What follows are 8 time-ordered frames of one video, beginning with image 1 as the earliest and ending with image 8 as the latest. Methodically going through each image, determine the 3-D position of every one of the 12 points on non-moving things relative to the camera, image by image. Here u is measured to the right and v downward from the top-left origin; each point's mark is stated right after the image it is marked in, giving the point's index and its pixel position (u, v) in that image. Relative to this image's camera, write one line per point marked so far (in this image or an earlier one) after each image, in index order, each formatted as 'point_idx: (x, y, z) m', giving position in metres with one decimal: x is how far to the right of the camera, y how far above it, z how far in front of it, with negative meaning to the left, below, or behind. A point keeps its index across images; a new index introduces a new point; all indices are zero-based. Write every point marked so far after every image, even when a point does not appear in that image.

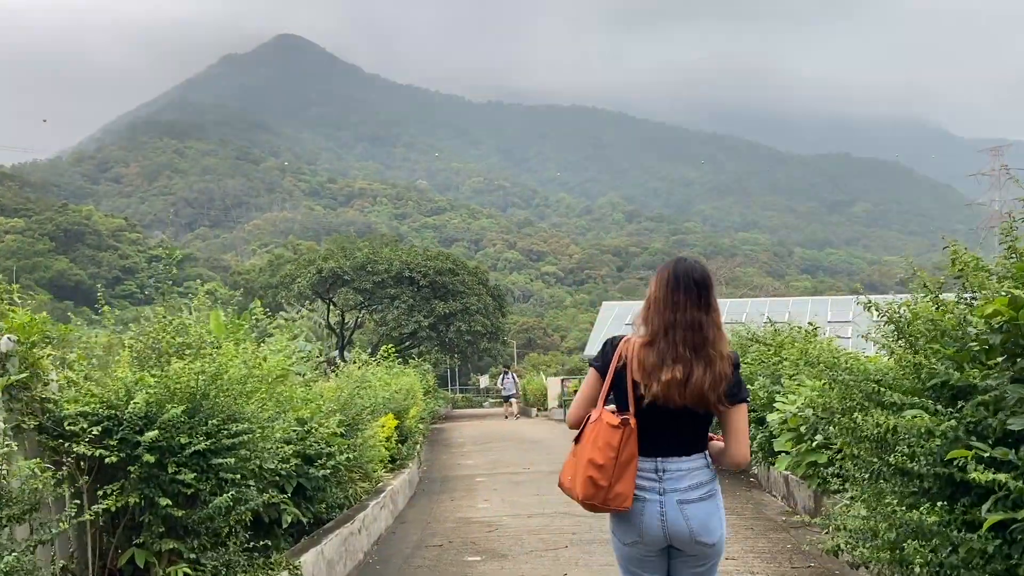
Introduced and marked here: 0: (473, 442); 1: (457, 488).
0: (-0.6, -2.5, +14.3) m
1: (-0.6, -1.9, +8.3) m
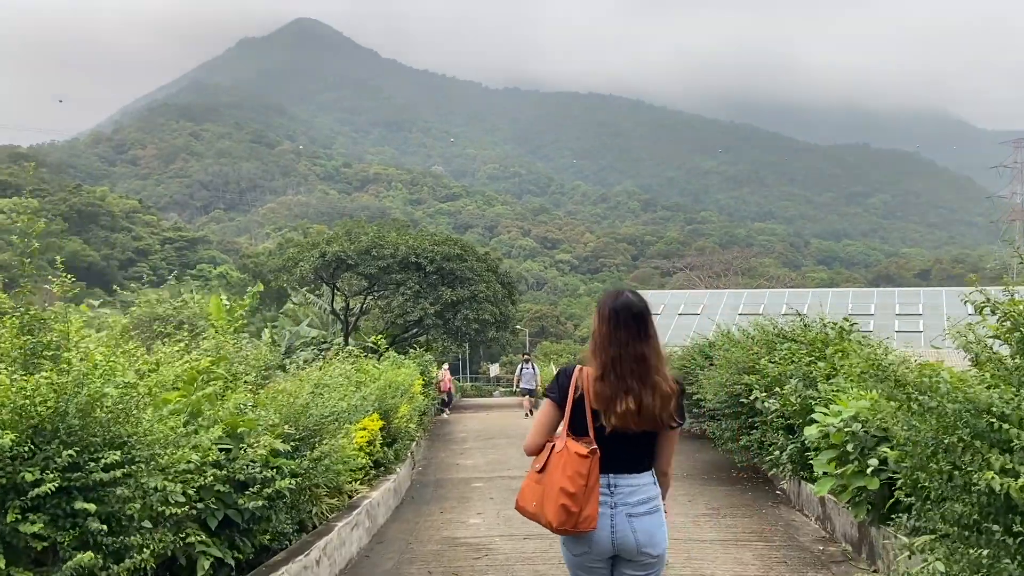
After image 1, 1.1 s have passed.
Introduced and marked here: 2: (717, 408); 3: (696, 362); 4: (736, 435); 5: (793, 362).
0: (-0.6, -2.3, +13.5) m
1: (-0.6, -1.8, +7.5) m
2: (+2.1, -1.2, +9.0) m
3: (+2.5, -1.1, +11.9) m
4: (+2.1, -1.5, +8.5) m
5: (+2.4, -0.6, +7.3) m
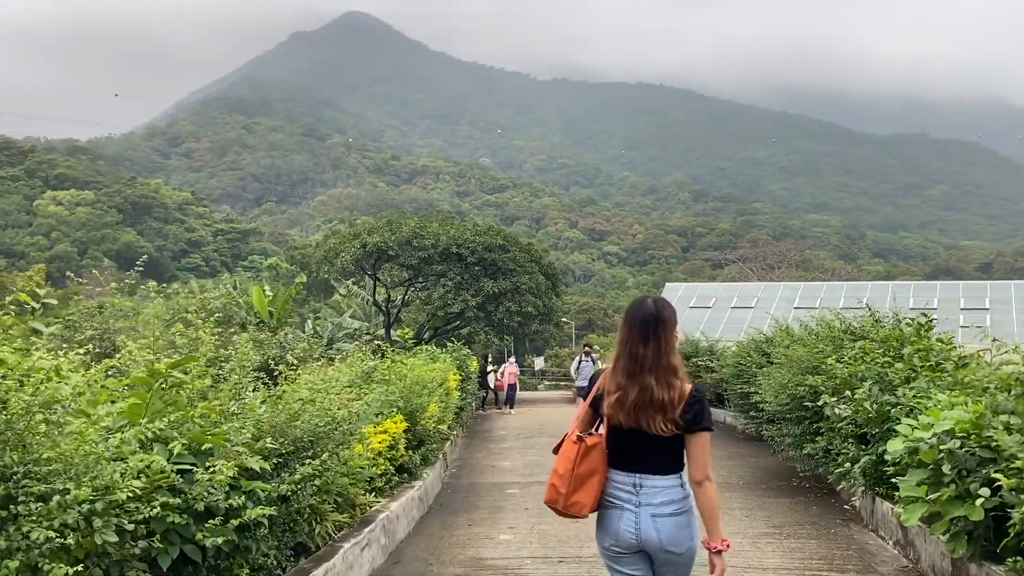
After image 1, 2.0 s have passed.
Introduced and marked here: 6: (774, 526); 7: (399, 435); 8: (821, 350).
0: (+0.1, -2.2, +12.9) m
1: (-0.3, -1.7, +6.9) m
2: (+2.5, -1.2, +8.2) m
3: (+3.1, -1.0, +11.1) m
4: (+2.5, -1.4, +7.7) m
5: (+2.7, -0.6, +6.5) m
6: (+1.8, -1.7, +6.0) m
7: (-0.8, -1.0, +6.1) m
8: (+2.7, -0.5, +7.7) m
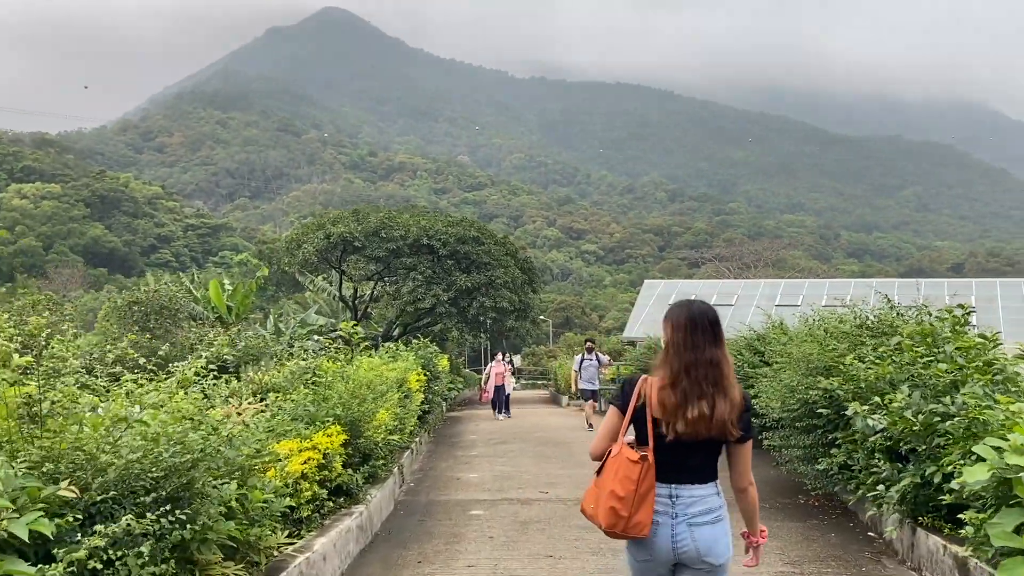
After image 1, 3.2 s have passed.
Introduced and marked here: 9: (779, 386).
0: (-0.4, -2.1, +11.7) m
1: (-0.5, -1.6, +5.8) m
2: (+2.2, -1.1, +7.1) m
3: (+2.7, -0.9, +10.0) m
4: (+2.2, -1.3, +6.7) m
5: (+2.4, -0.5, +5.4) m
6: (+1.6, -1.6, +5.0) m
7: (-1.0, -0.9, +4.9) m
8: (+2.5, -0.5, +6.6) m
9: (+2.2, -0.8, +7.3) m
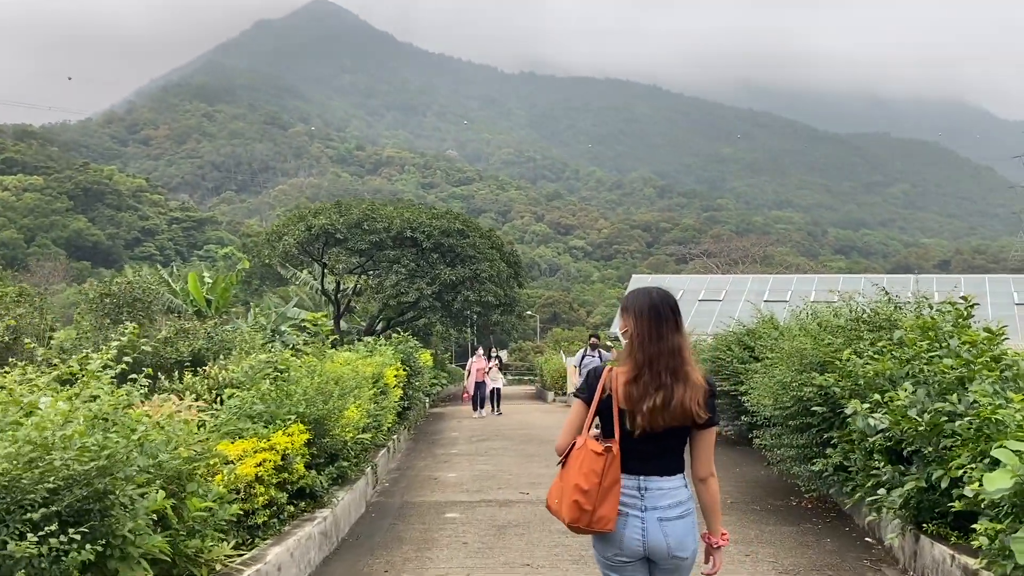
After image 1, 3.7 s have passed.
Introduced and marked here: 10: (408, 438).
0: (-0.6, -2.0, +11.4) m
1: (-0.7, -1.6, +5.4) m
2: (+2.0, -1.0, +6.8) m
3: (+2.5, -0.8, +9.7) m
4: (+2.1, -1.2, +6.3) m
5: (+2.3, -0.4, +5.1) m
6: (+1.5, -1.5, +4.6) m
7: (-1.1, -0.9, +4.6) m
8: (+2.3, -0.4, +6.3) m
9: (+2.1, -0.8, +7.0) m
10: (-1.3, -1.9, +11.0) m
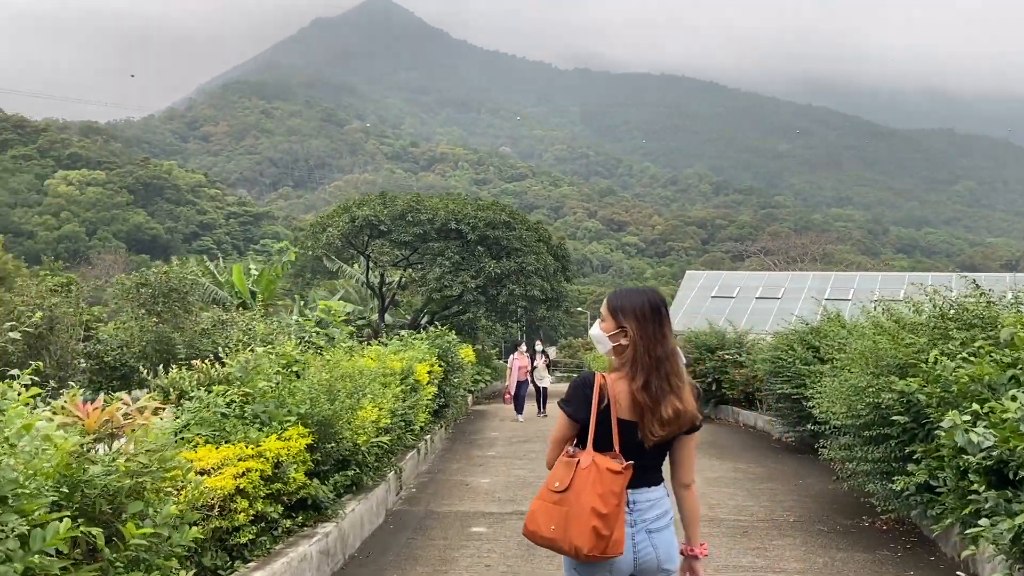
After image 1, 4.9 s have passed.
0: (-0.1, -1.9, +10.8) m
1: (-0.5, -1.5, +4.8) m
2: (+2.3, -0.9, +6.0) m
3: (+2.9, -0.8, +8.9) m
4: (+2.3, -1.2, +5.6) m
5: (+2.5, -0.4, +4.3) m
6: (+1.6, -1.5, +3.9) m
7: (-1.0, -0.8, +4.0) m
8: (+2.5, -0.3, +5.5) m
9: (+2.3, -0.7, +6.2) m
10: (-0.8, -1.8, +10.4) m
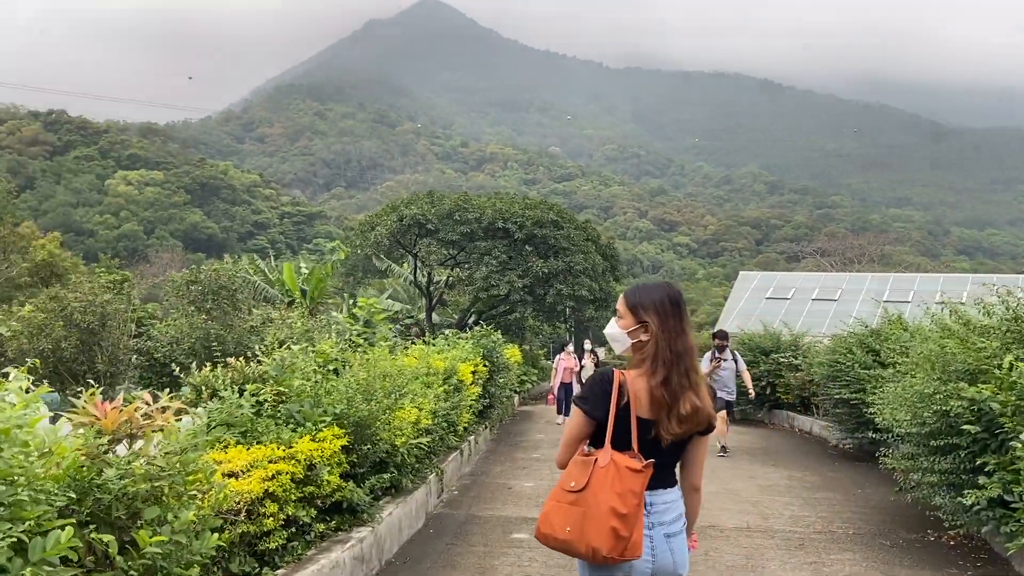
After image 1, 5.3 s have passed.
0: (+0.5, -1.9, +10.6) m
1: (-0.3, -1.5, +4.6) m
2: (+2.6, -0.9, +5.7) m
3: (+3.4, -0.8, +8.5) m
4: (+2.5, -1.2, +5.2) m
5: (+2.7, -0.4, +4.0) m
6: (+1.7, -1.5, +3.6) m
7: (-0.8, -0.8, +3.9) m
8: (+2.8, -0.3, +5.2) m
9: (+2.7, -0.7, +5.9) m
10: (-0.3, -1.8, +10.2) m
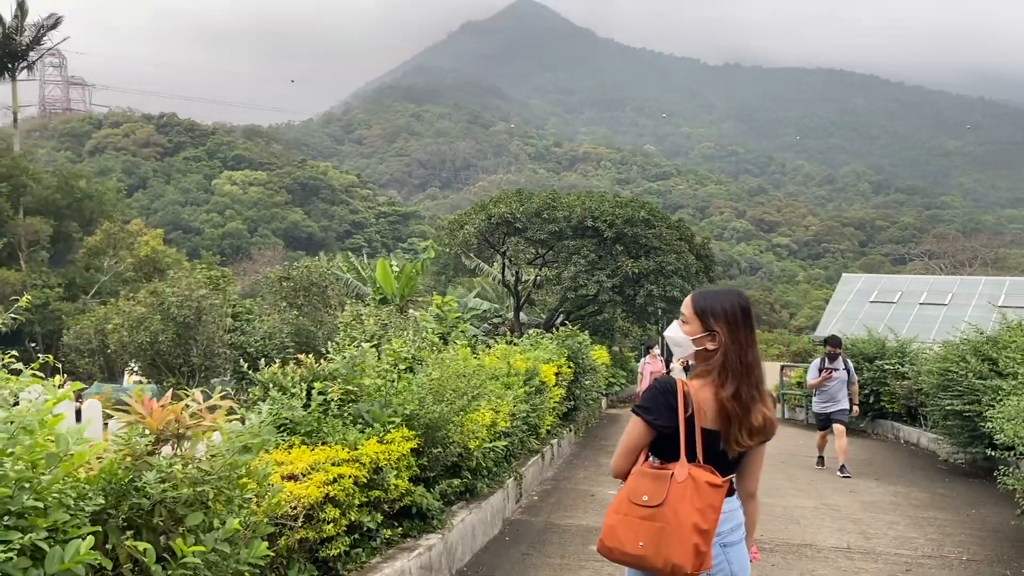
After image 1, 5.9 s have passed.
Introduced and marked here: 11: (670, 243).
0: (+1.5, -1.9, +10.2) m
1: (+0.1, -1.5, +4.4) m
2: (+3.1, -1.0, +5.2) m
3: (+4.2, -0.8, +7.9) m
4: (+3.0, -1.2, +4.7) m
5: (+3.0, -0.4, +3.4) m
6: (+2.0, -1.5, +3.2) m
7: (-0.5, -0.8, +3.7) m
8: (+3.2, -0.4, +4.6) m
9: (+3.2, -0.7, +5.4) m
10: (+0.7, -1.8, +10.0) m
11: (+3.5, +1.0, +19.4) m
